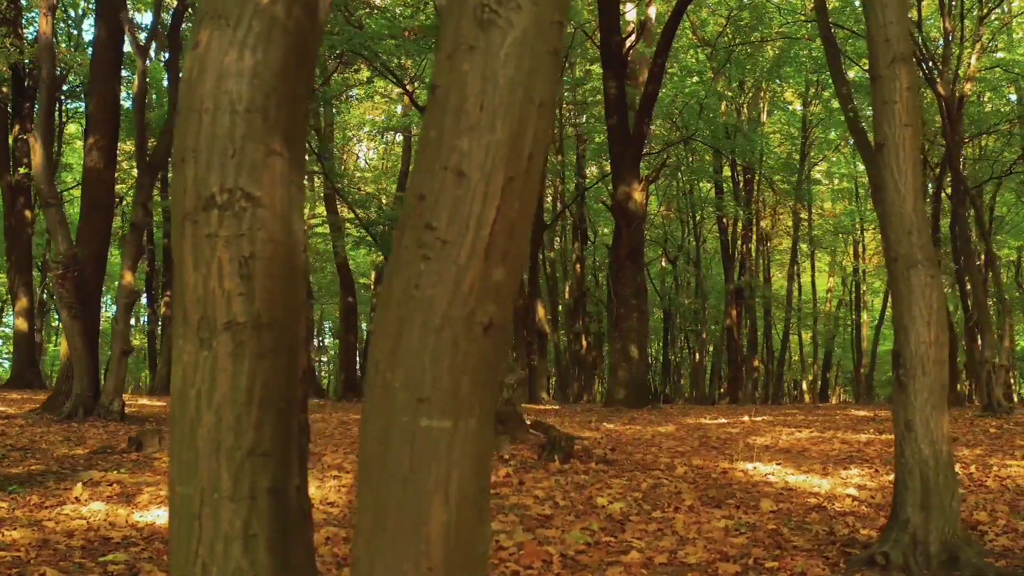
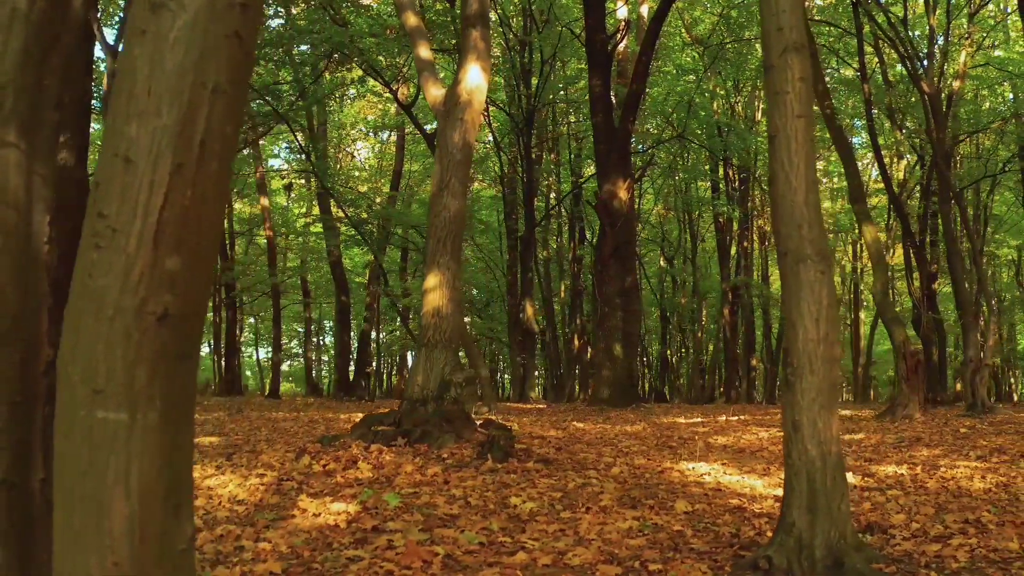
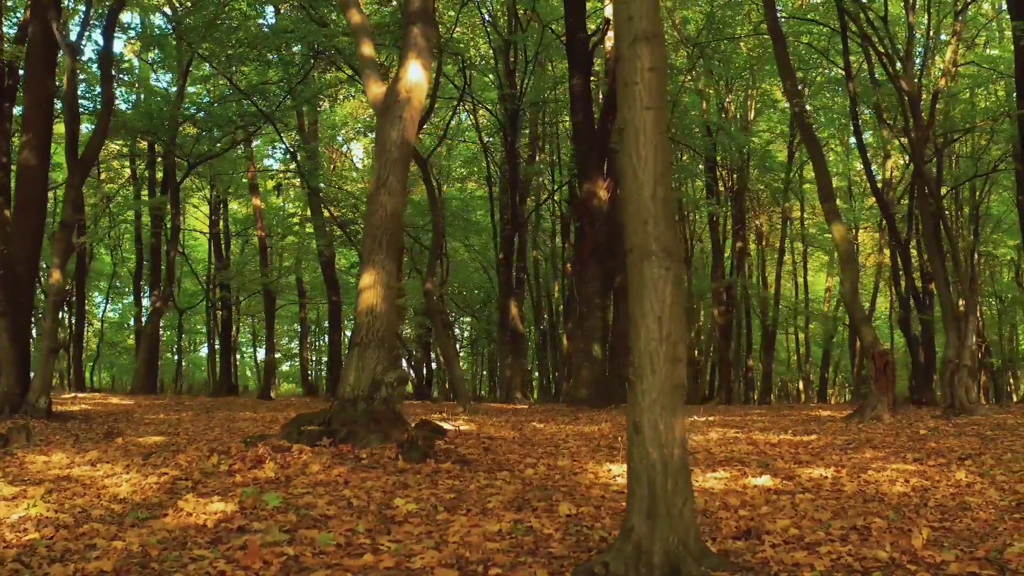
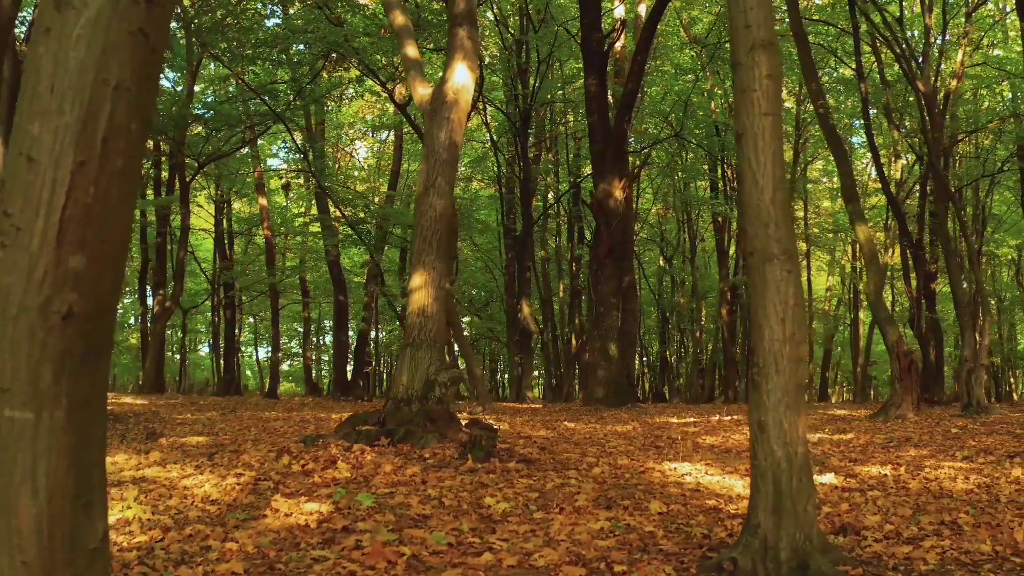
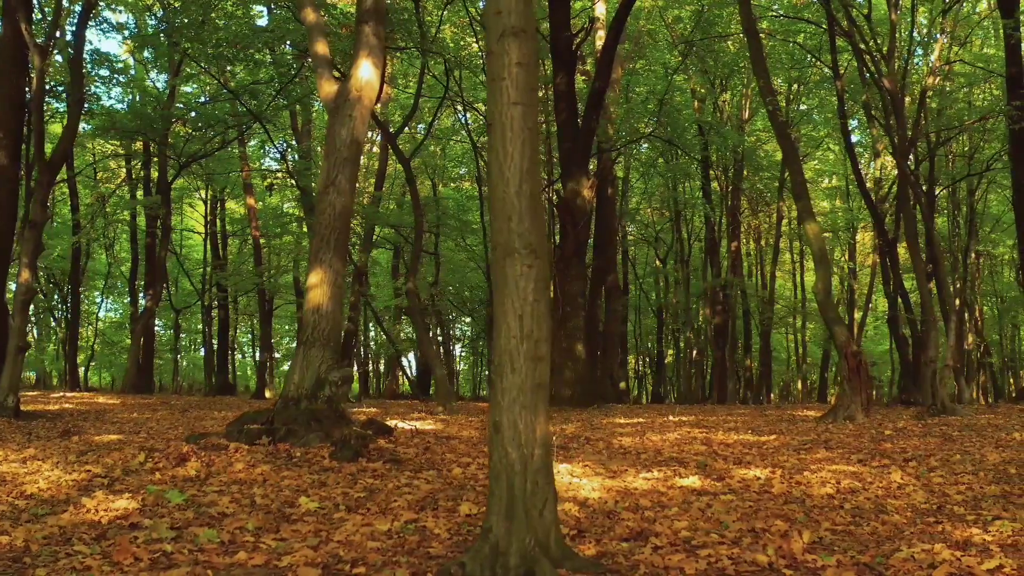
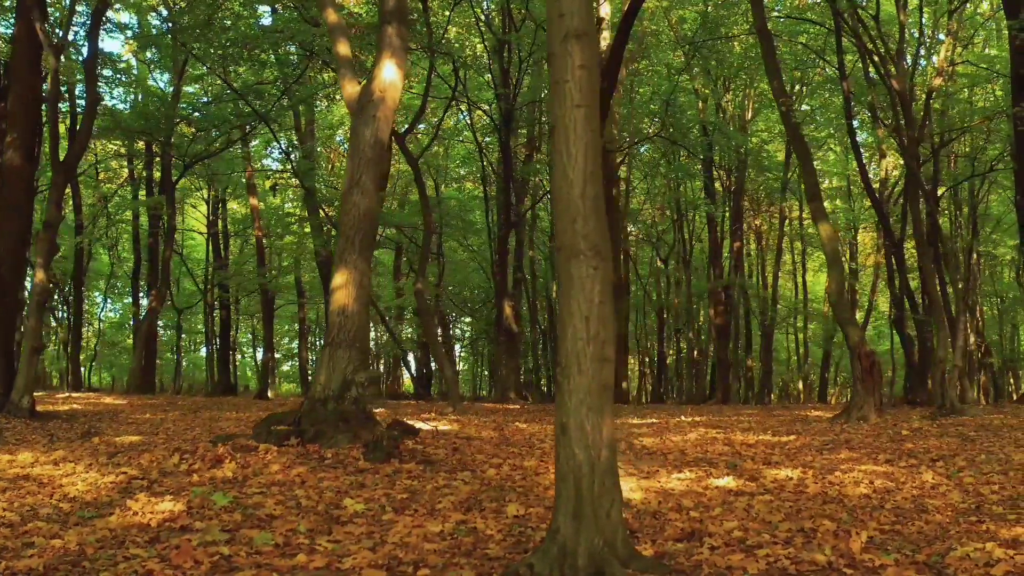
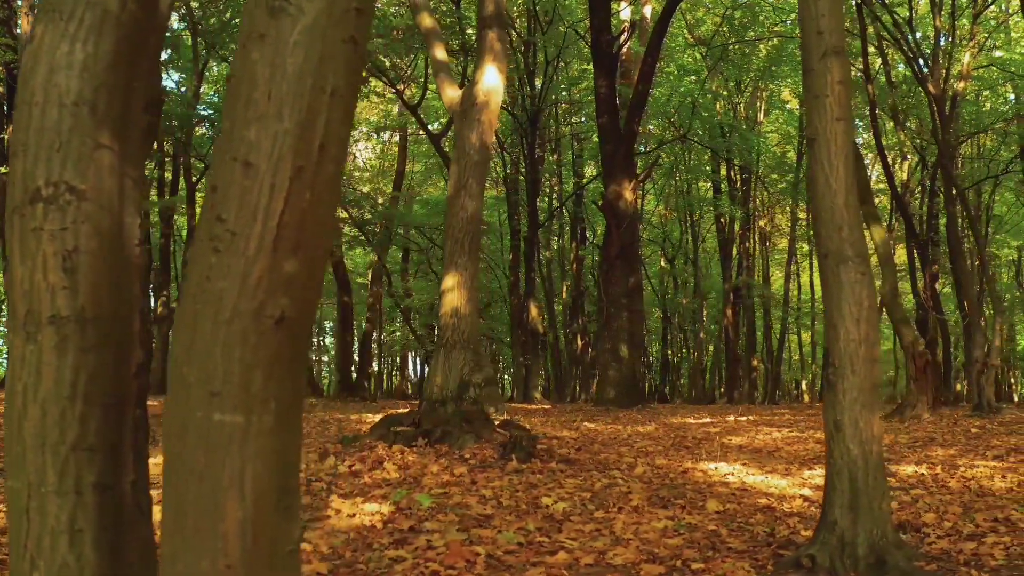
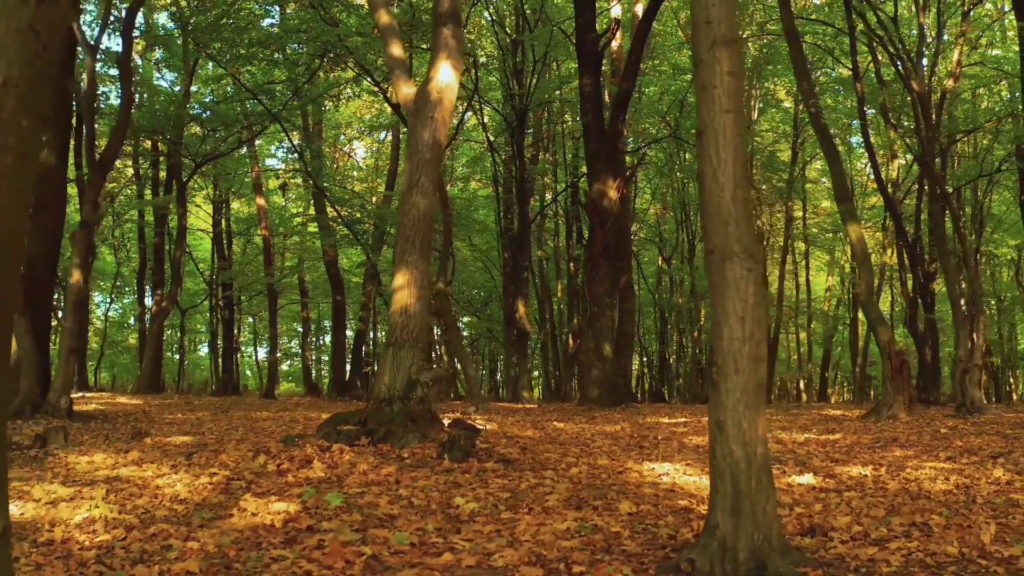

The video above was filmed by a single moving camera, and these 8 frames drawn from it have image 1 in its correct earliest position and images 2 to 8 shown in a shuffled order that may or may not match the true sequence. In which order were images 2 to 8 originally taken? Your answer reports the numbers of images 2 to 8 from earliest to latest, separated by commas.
7, 2, 4, 8, 3, 6, 5
